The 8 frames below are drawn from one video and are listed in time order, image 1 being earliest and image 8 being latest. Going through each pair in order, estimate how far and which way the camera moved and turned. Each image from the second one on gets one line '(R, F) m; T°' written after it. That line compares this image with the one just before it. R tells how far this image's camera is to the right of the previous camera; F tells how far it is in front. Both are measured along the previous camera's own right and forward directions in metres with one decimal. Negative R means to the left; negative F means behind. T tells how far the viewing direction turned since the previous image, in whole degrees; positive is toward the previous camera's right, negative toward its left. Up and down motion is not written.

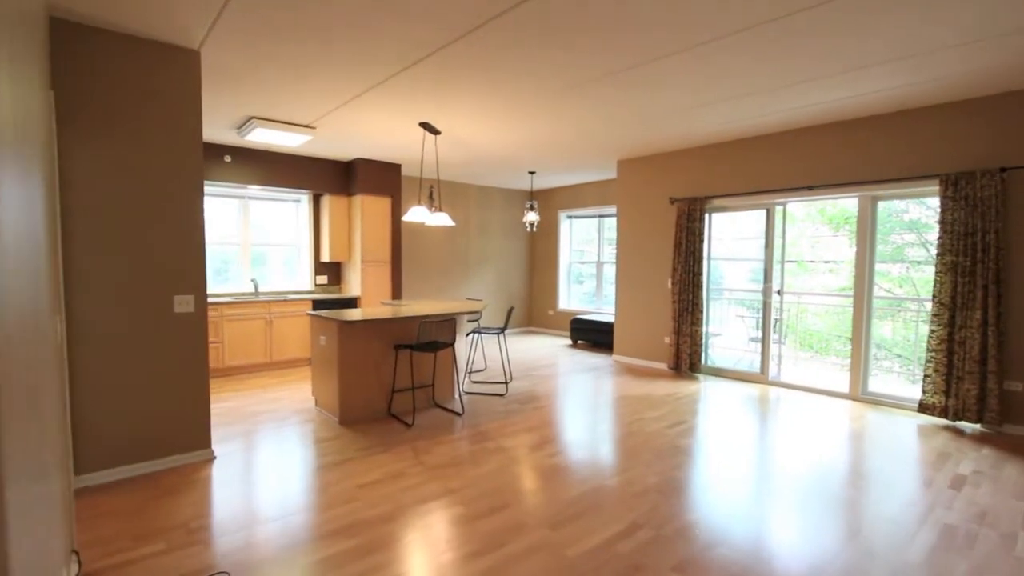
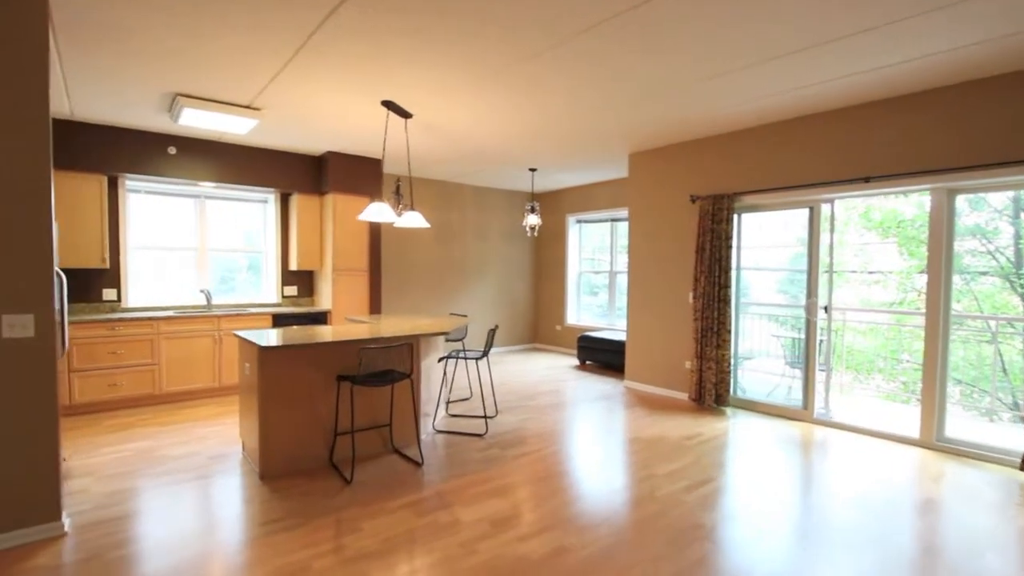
(+0.3, +0.9) m; -2°
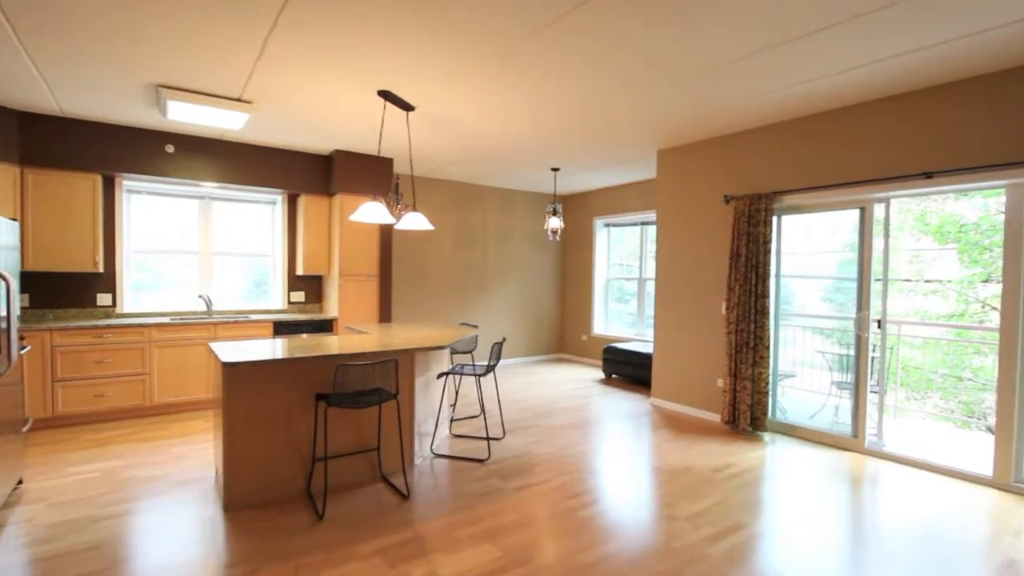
(+0.2, +0.4) m; -4°
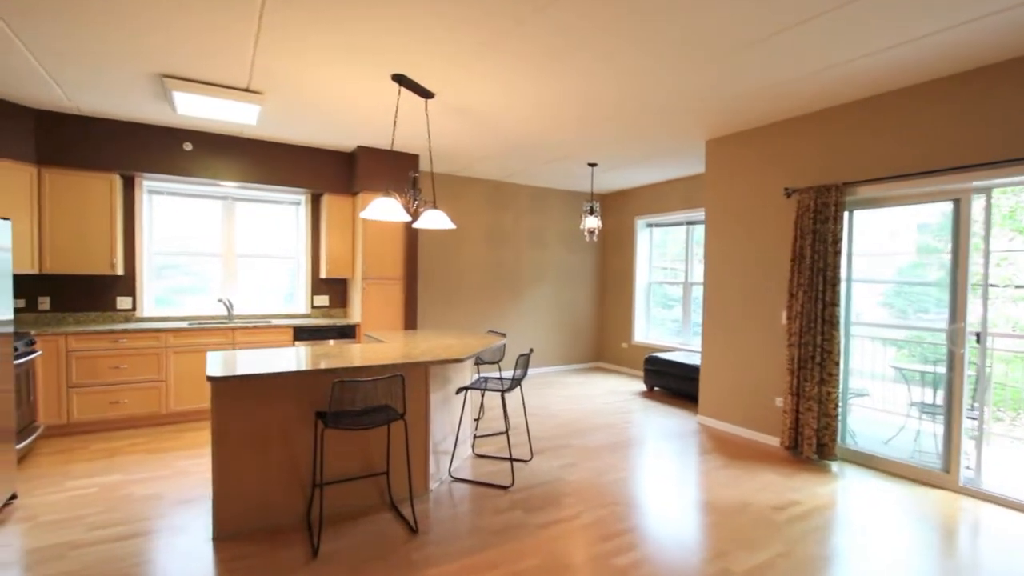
(+0.1, +0.4) m; -5°
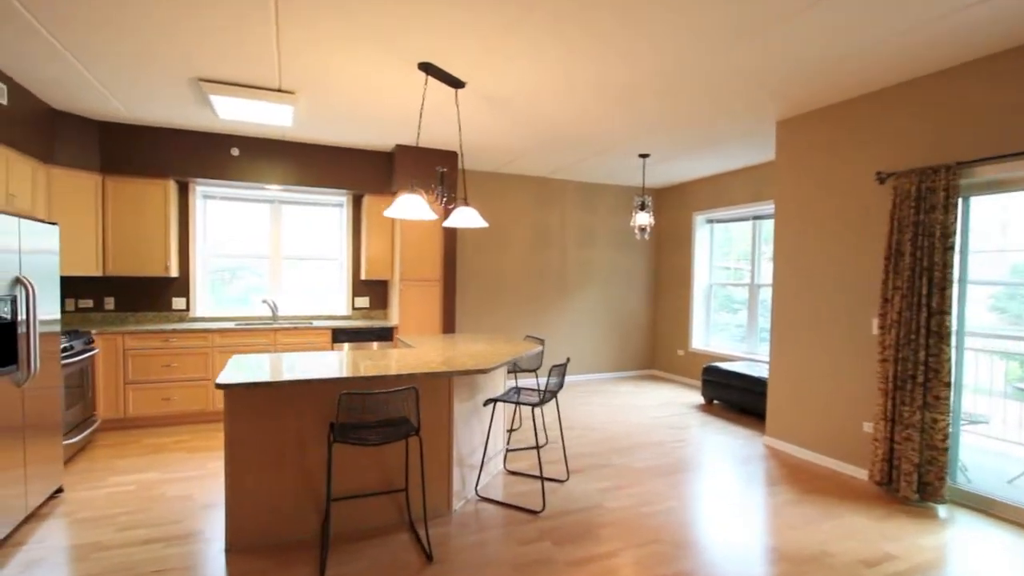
(+0.2, +0.3) m; -8°
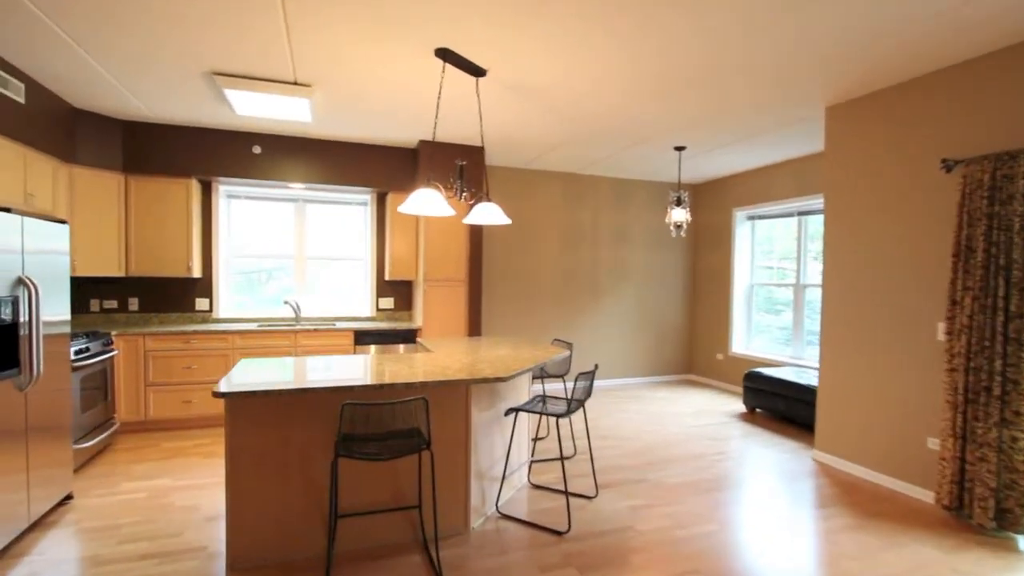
(0.0, +0.2) m; -4°
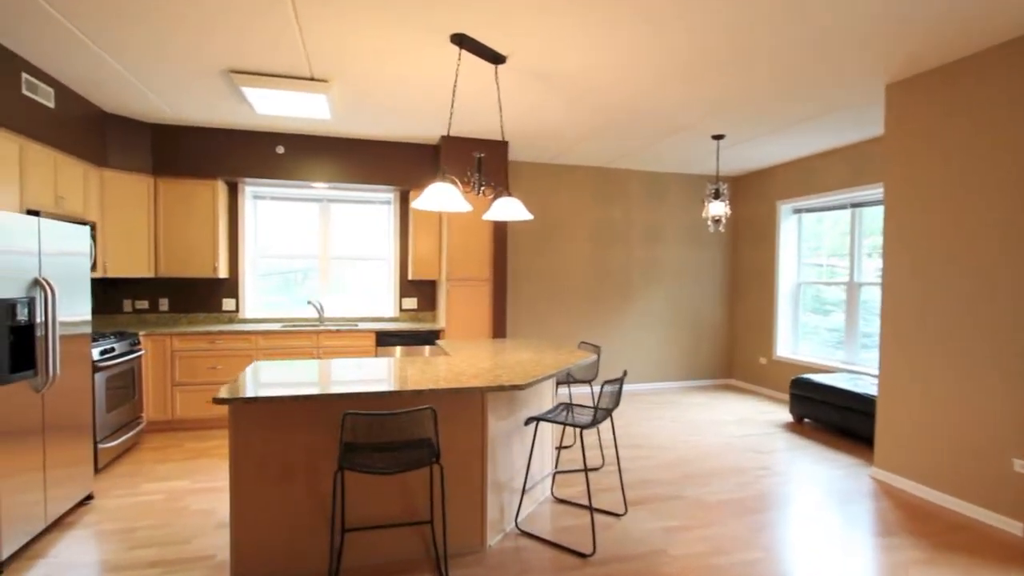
(+0.1, +0.2) m; -4°
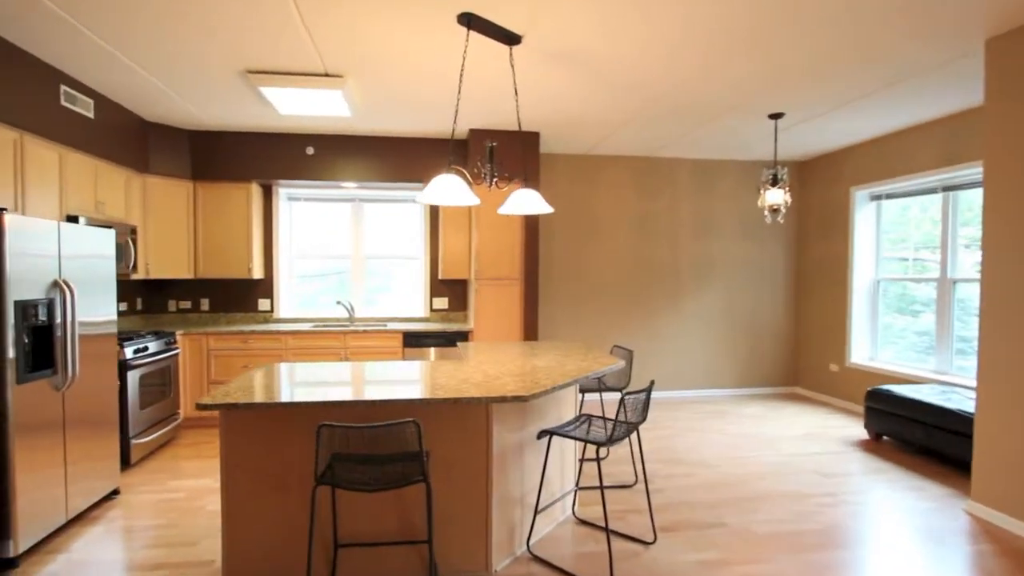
(+0.2, +0.3) m; -7°
